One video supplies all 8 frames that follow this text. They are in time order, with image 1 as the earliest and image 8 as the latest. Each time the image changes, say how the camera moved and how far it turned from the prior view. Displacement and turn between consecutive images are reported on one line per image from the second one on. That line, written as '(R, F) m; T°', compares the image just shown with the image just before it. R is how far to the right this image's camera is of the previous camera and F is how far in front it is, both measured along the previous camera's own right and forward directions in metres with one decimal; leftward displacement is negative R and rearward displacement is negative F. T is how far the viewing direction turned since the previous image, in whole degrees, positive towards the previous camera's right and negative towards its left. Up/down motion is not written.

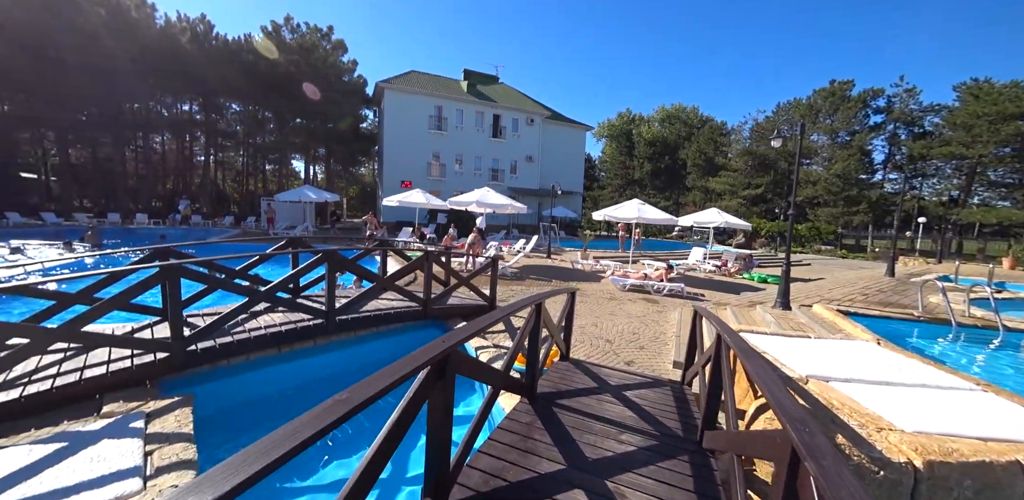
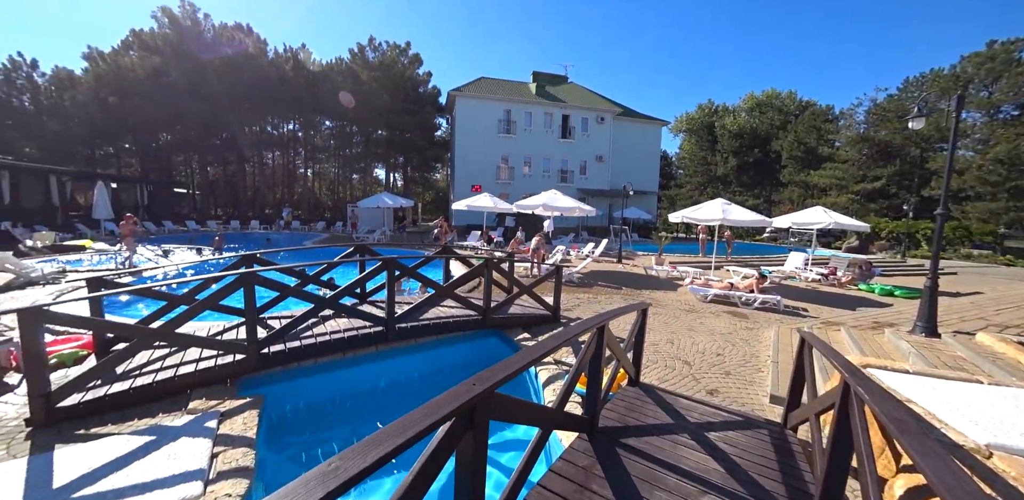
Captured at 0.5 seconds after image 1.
(+0.1, +0.4) m; -11°
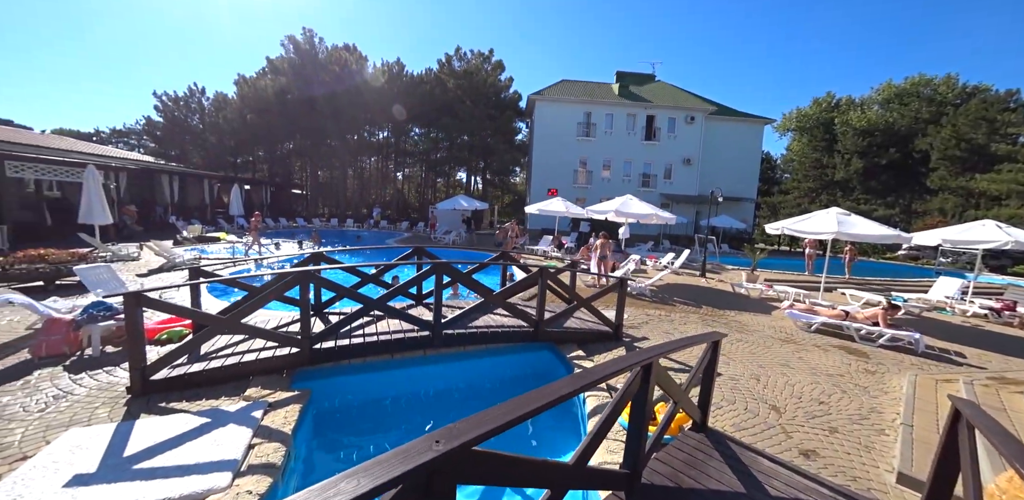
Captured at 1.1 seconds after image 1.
(+0.3, +0.4) m; -12°
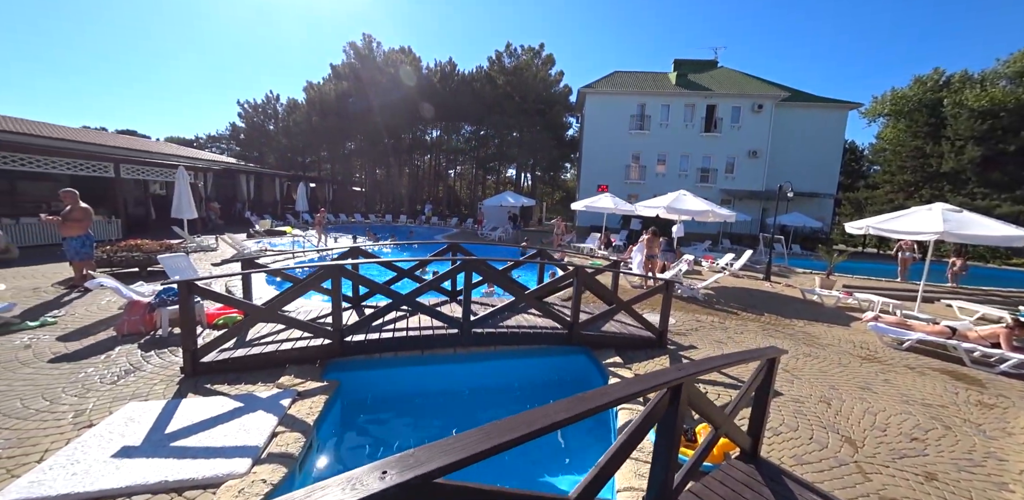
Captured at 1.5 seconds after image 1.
(+0.2, +0.3) m; -8°
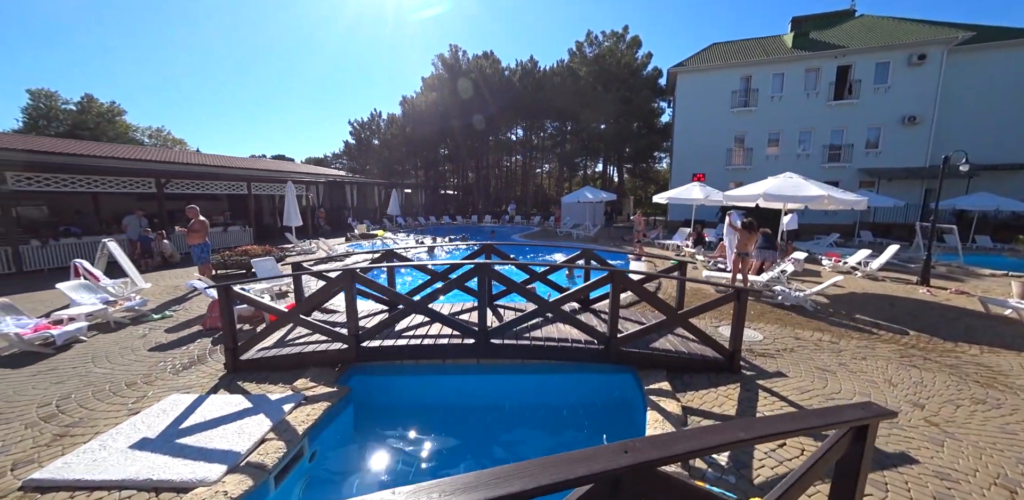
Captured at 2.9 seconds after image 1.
(+0.9, +0.7) m; -15°
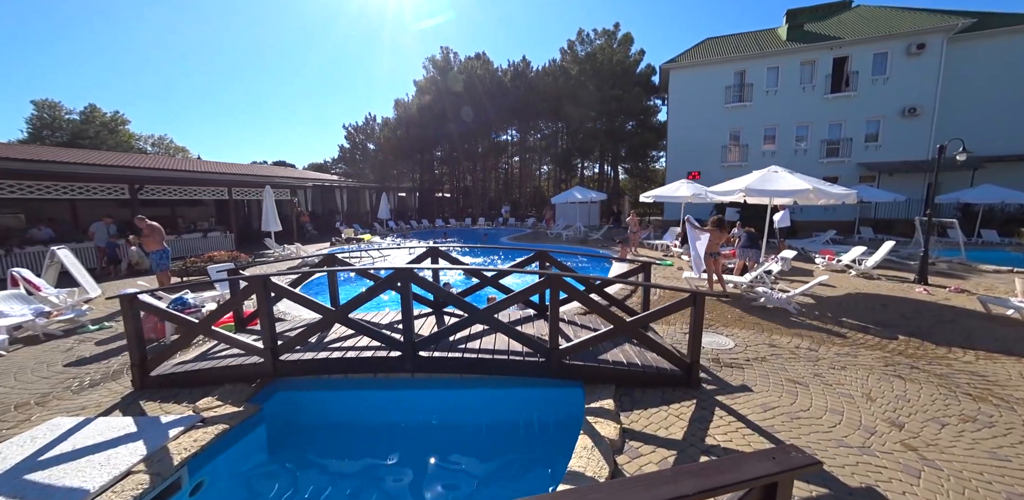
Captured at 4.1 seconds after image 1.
(+0.8, +0.5) m; -1°
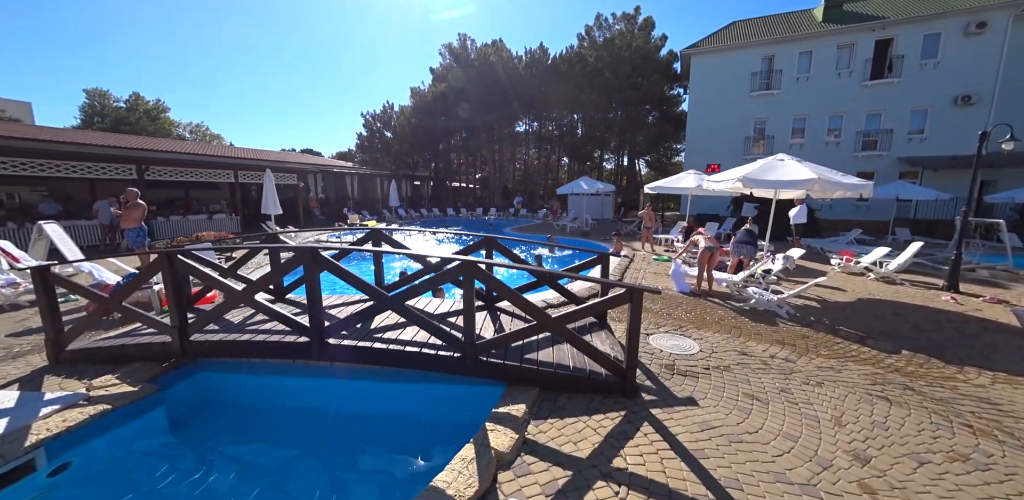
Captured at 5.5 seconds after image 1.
(+1.1, +0.5) m; -4°
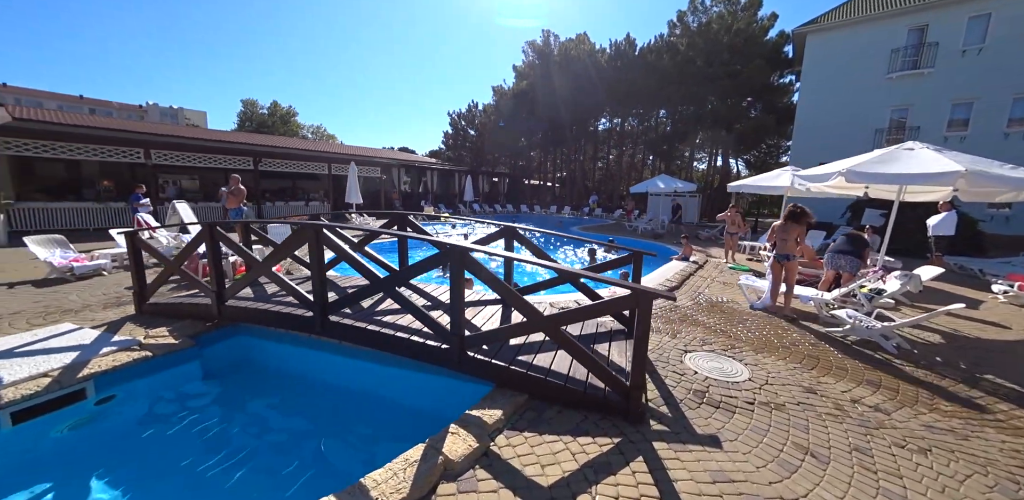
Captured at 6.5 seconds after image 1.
(+0.7, +0.5) m; -13°
